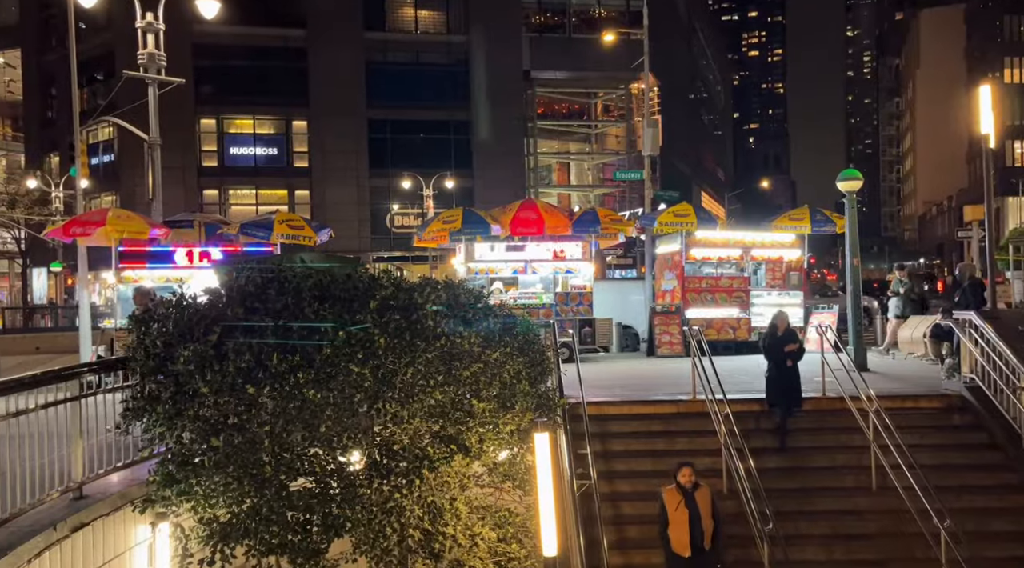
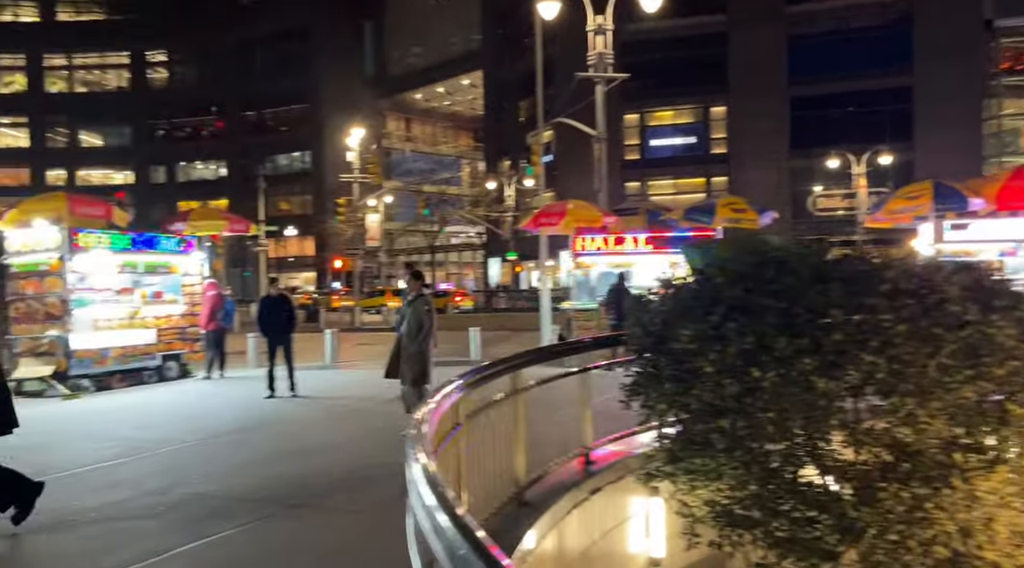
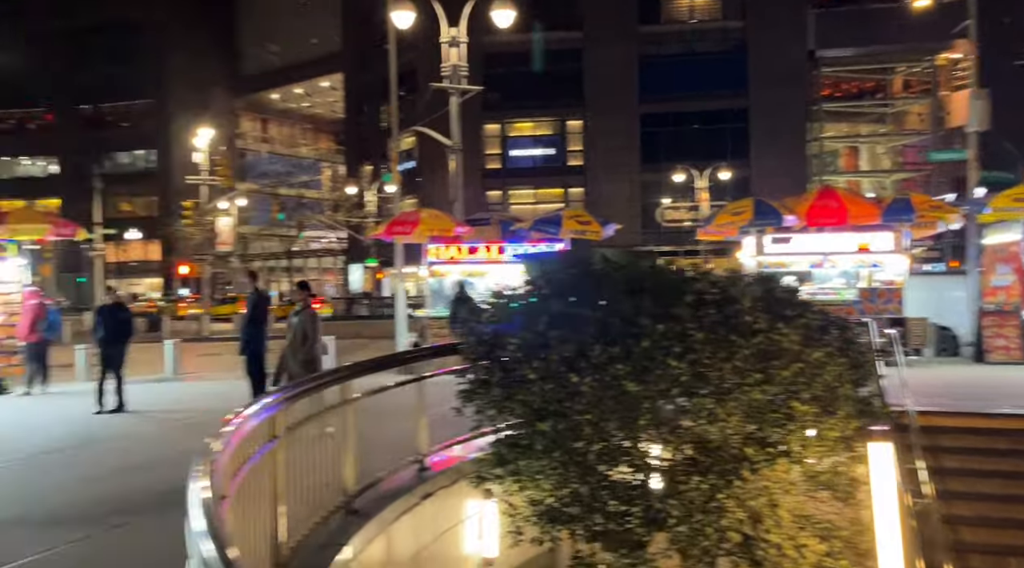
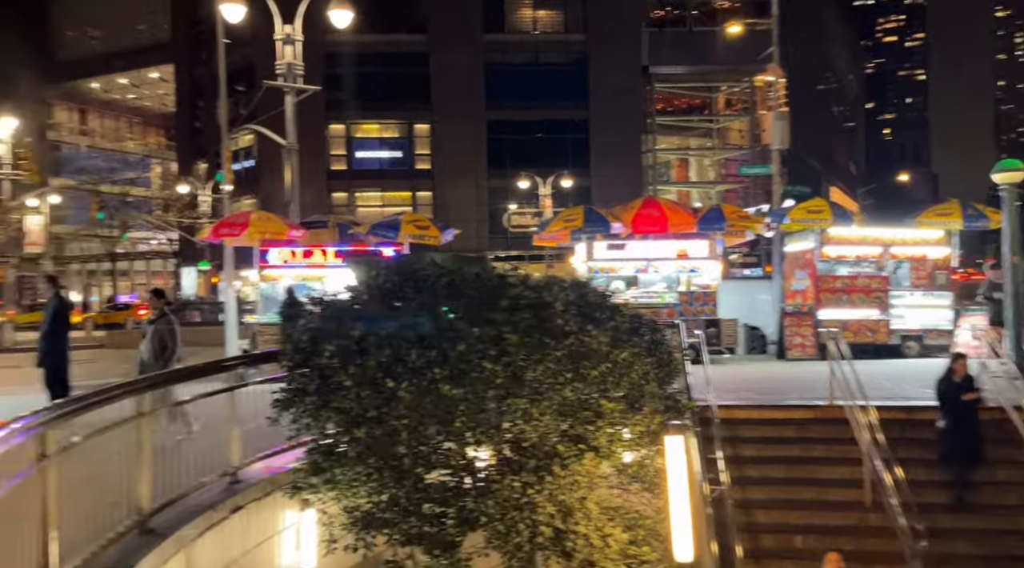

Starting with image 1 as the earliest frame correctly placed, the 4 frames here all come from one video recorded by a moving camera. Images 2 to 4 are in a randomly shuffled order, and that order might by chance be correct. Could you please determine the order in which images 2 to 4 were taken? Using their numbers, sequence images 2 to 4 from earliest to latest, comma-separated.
4, 3, 2
